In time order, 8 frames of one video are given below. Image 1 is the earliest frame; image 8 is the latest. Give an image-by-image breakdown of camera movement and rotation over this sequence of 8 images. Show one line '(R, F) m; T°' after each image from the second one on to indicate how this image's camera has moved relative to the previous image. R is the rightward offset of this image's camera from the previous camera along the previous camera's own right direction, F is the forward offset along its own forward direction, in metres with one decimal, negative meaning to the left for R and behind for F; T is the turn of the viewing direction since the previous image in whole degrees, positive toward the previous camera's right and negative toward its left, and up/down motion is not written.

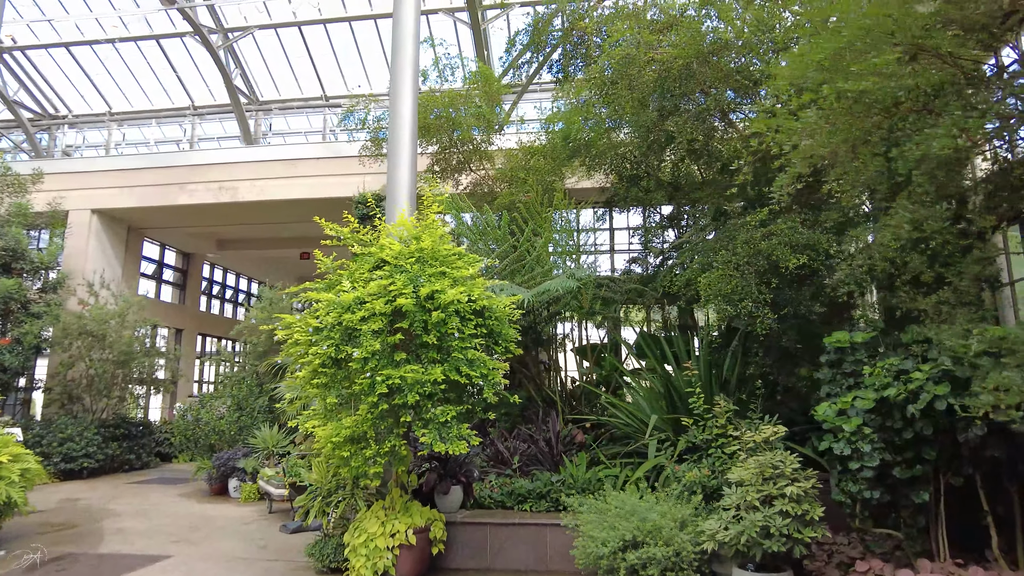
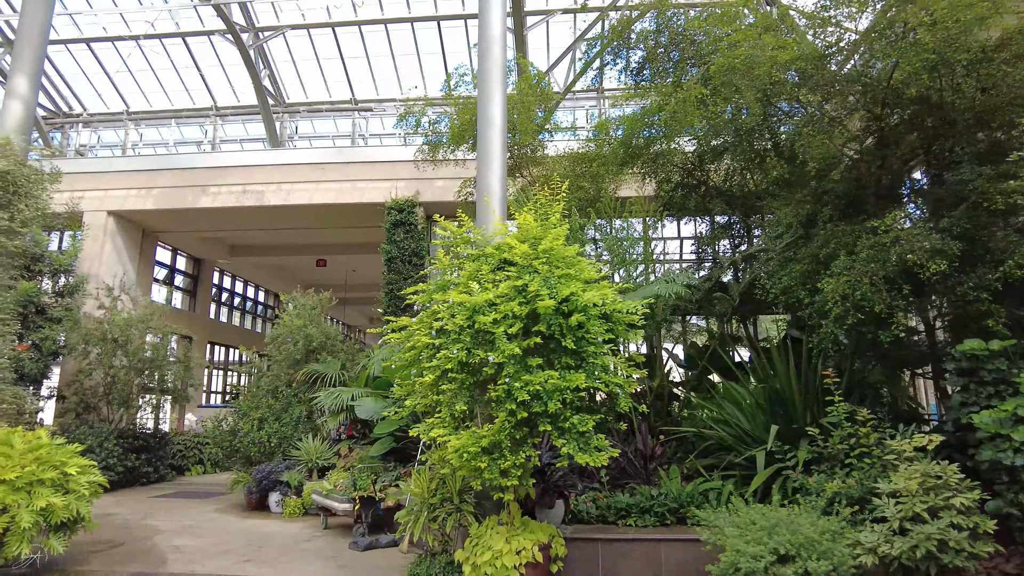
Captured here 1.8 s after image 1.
(-0.9, +0.2) m; +2°
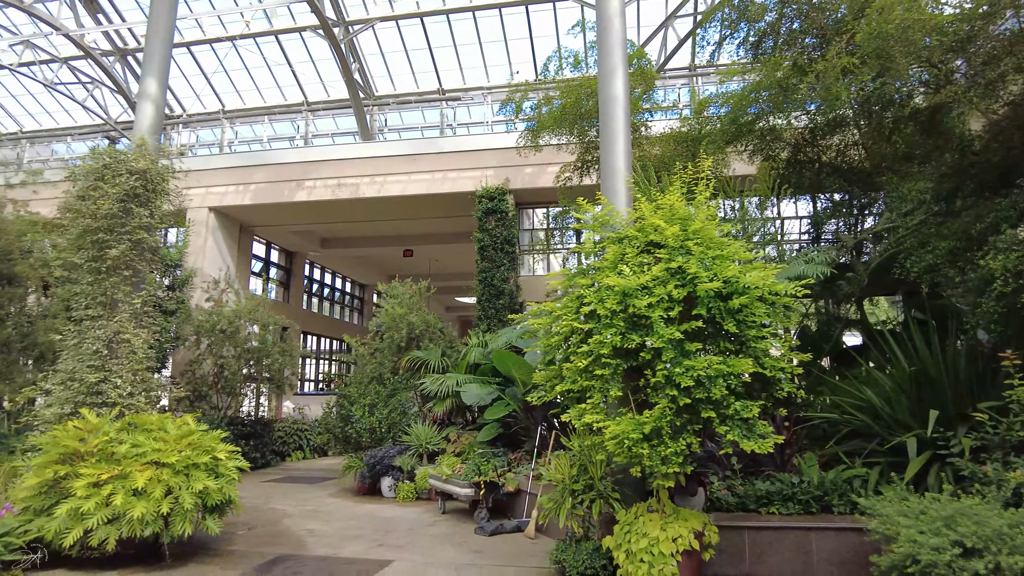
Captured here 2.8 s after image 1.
(-0.5, 0.0) m; -5°
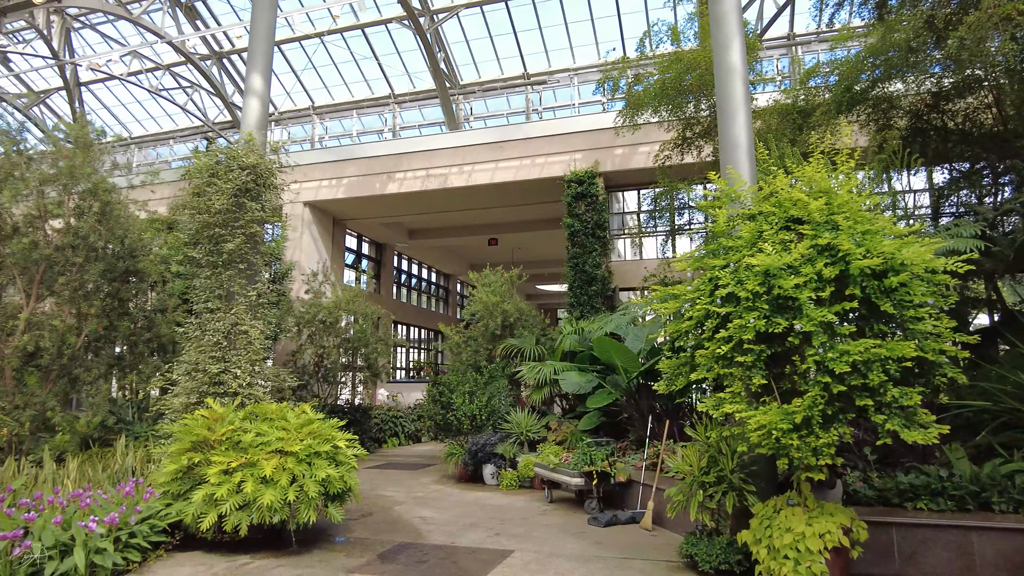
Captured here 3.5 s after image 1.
(-0.3, +0.1) m; -6°
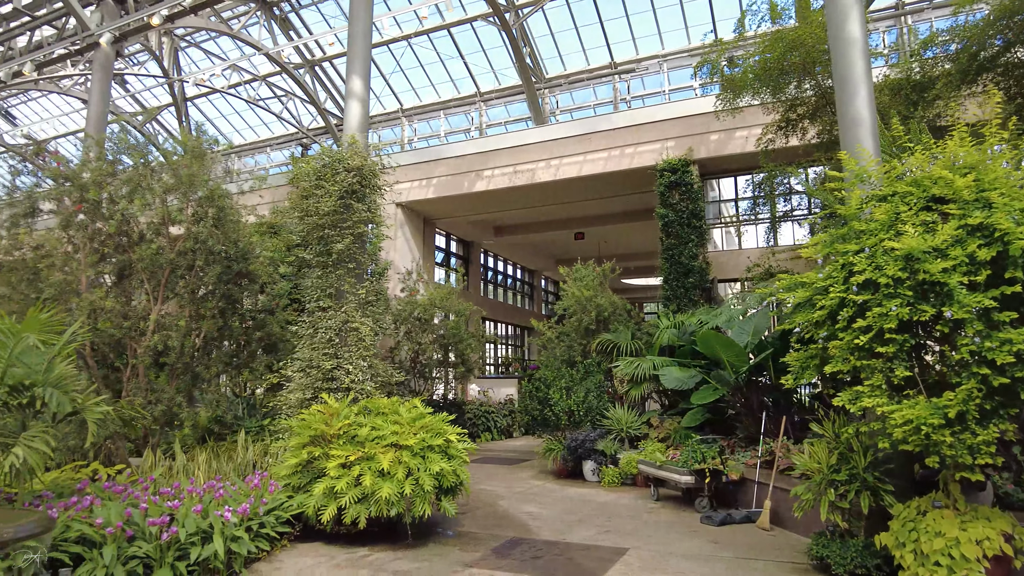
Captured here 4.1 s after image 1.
(-0.2, 0.0) m; -7°
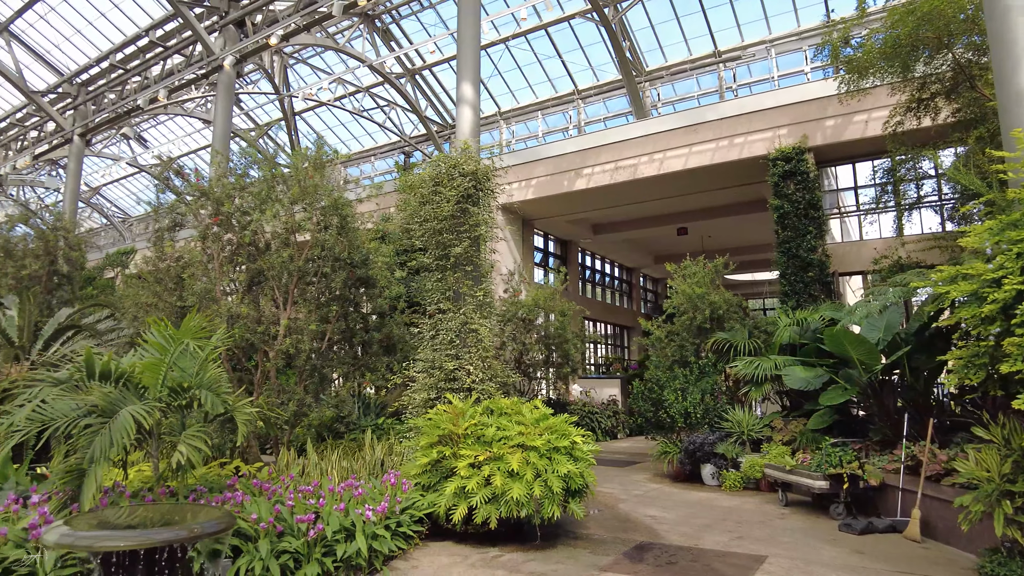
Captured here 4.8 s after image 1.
(-0.2, 0.0) m; -8°
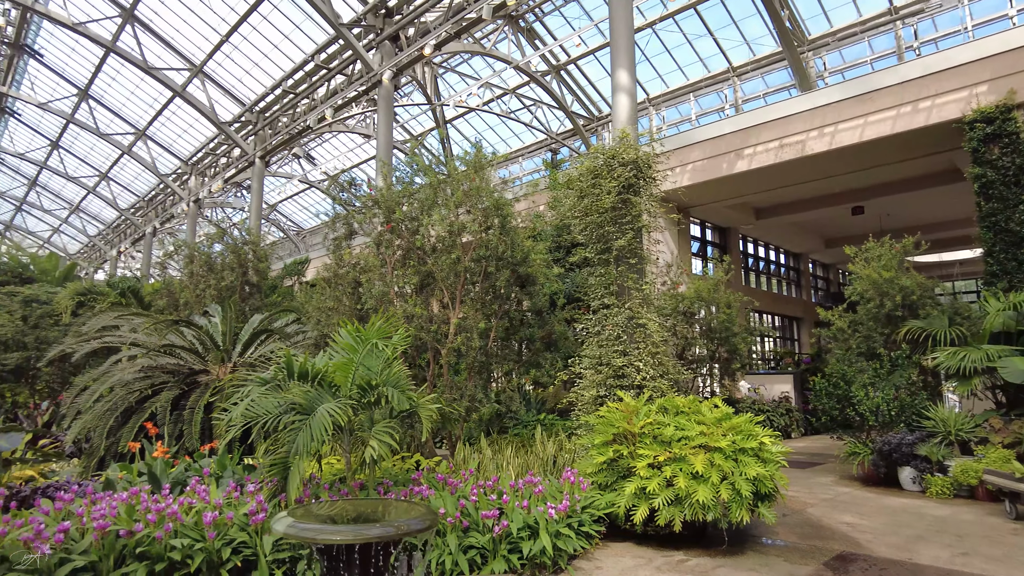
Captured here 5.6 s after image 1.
(-0.2, +0.1) m; -12°
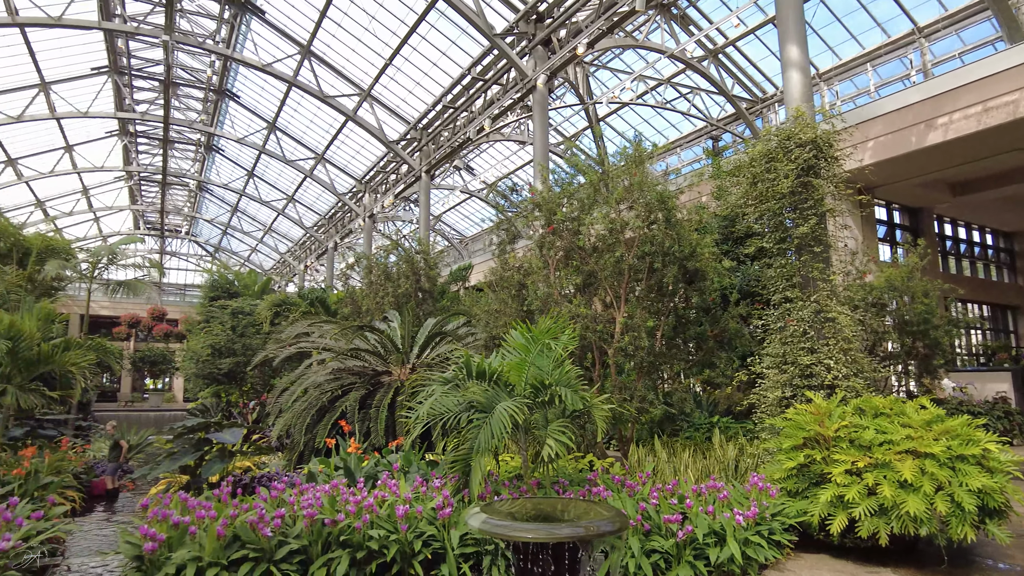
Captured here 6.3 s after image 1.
(-0.1, 0.0) m; -13°
